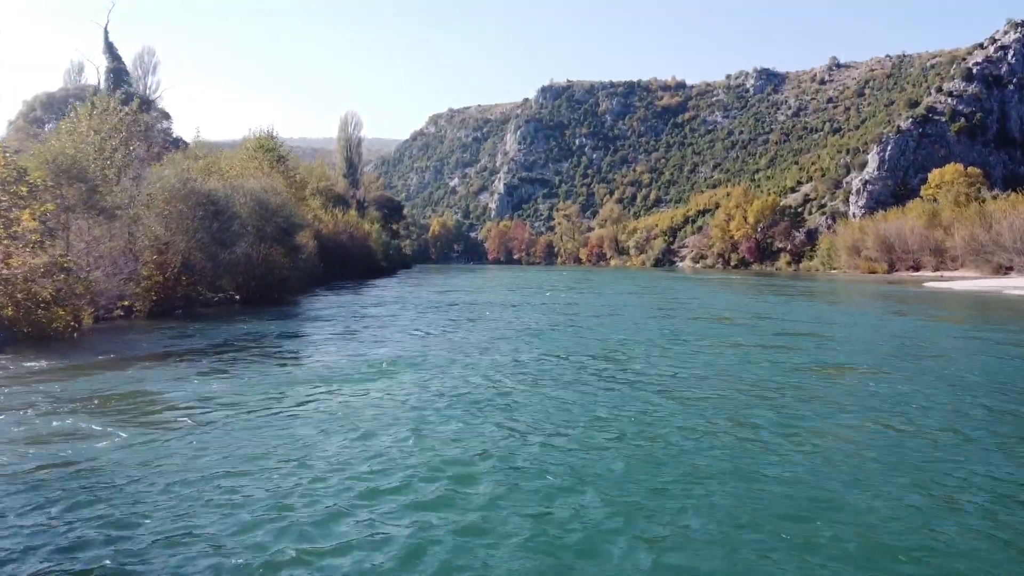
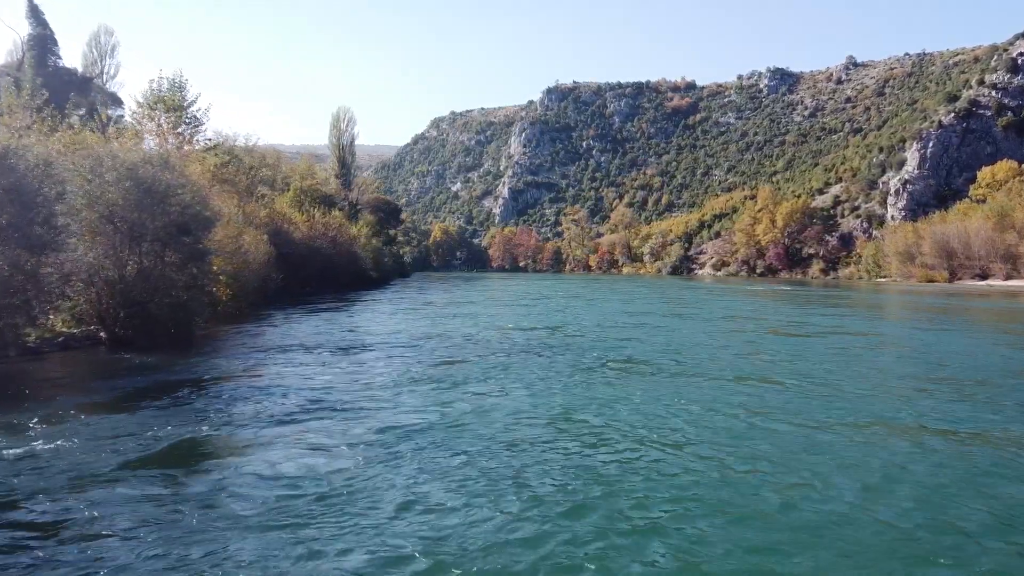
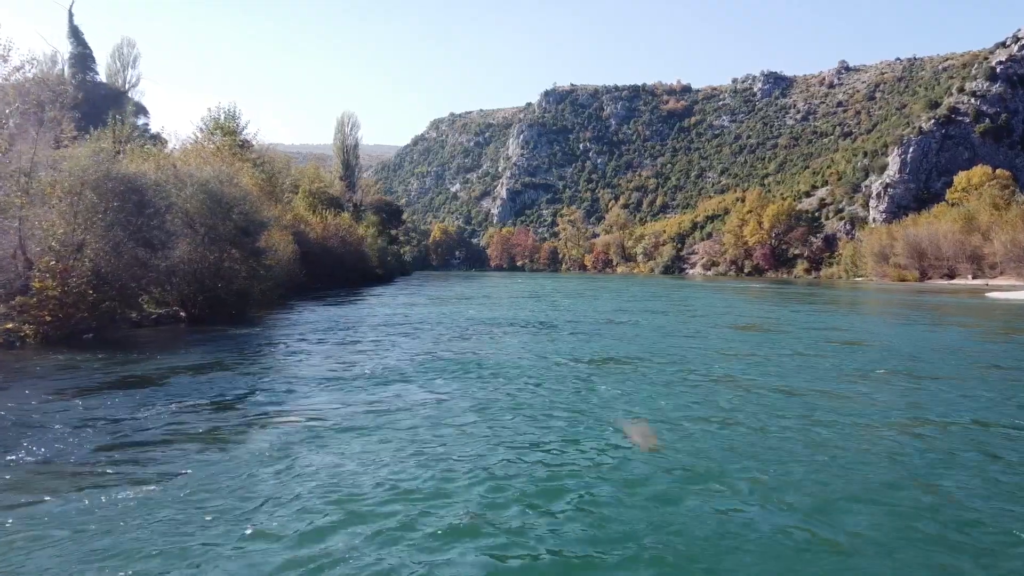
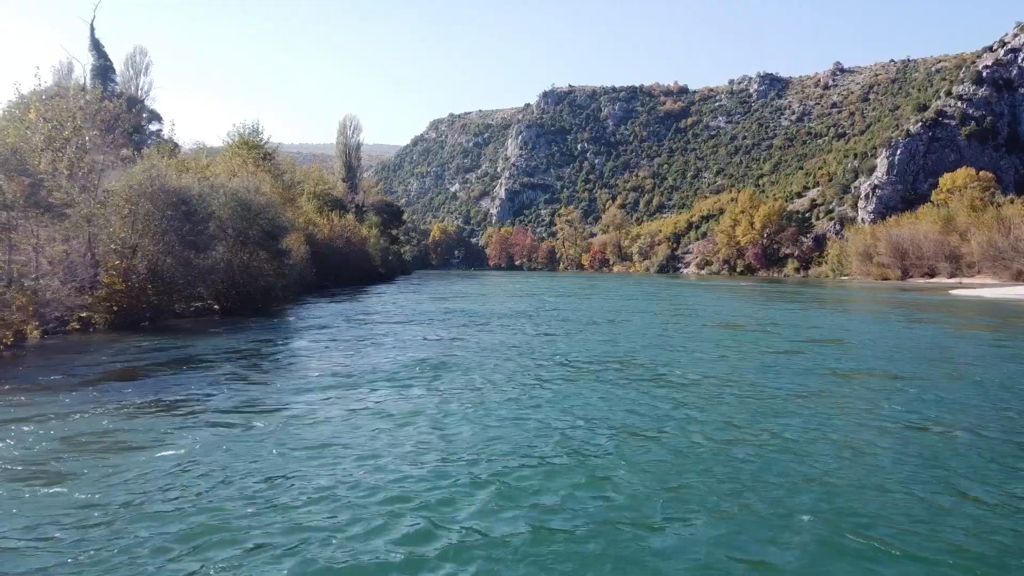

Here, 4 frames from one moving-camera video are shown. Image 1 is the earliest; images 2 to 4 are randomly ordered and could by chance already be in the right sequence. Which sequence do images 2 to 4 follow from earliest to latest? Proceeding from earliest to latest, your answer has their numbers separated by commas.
4, 3, 2
